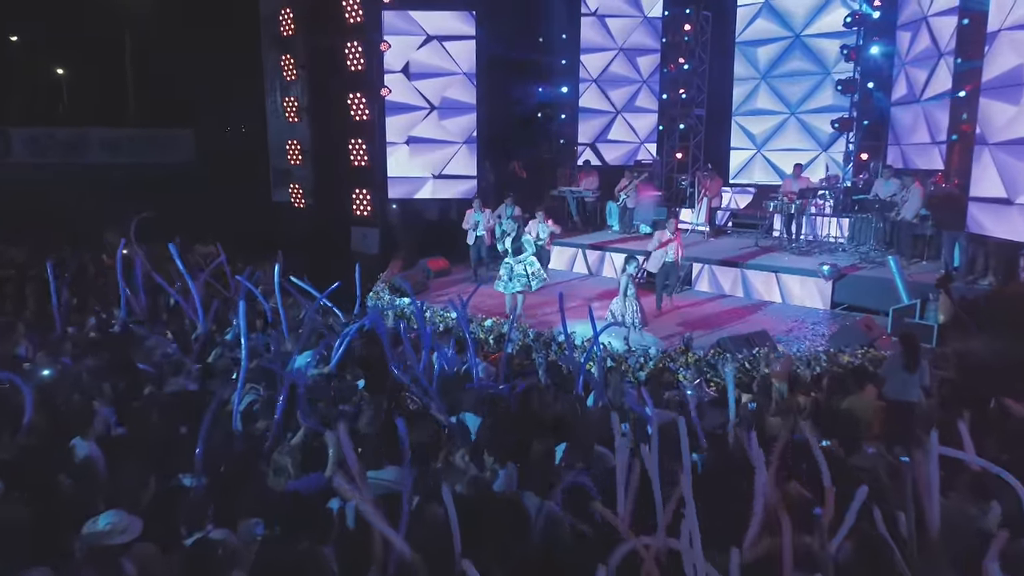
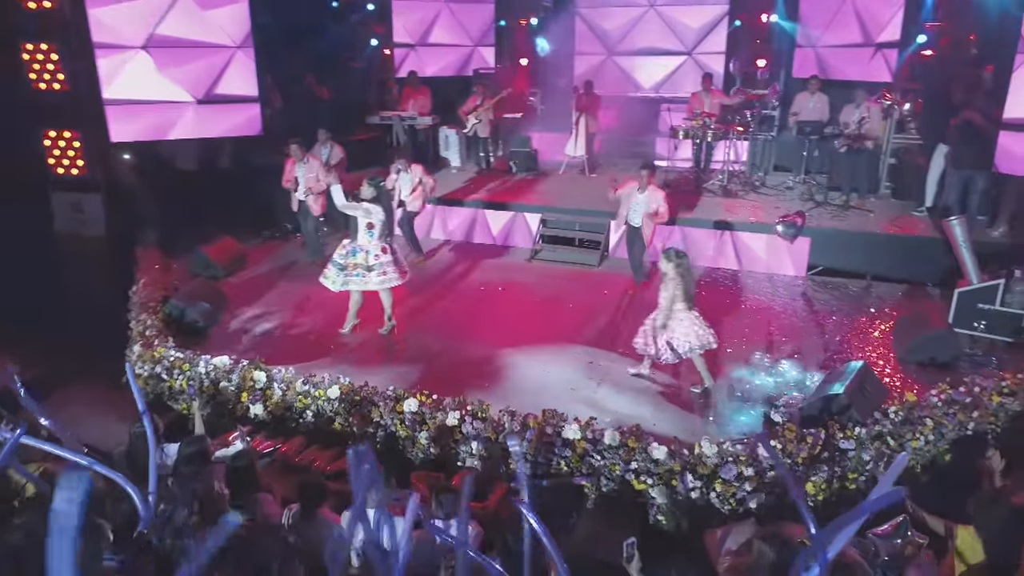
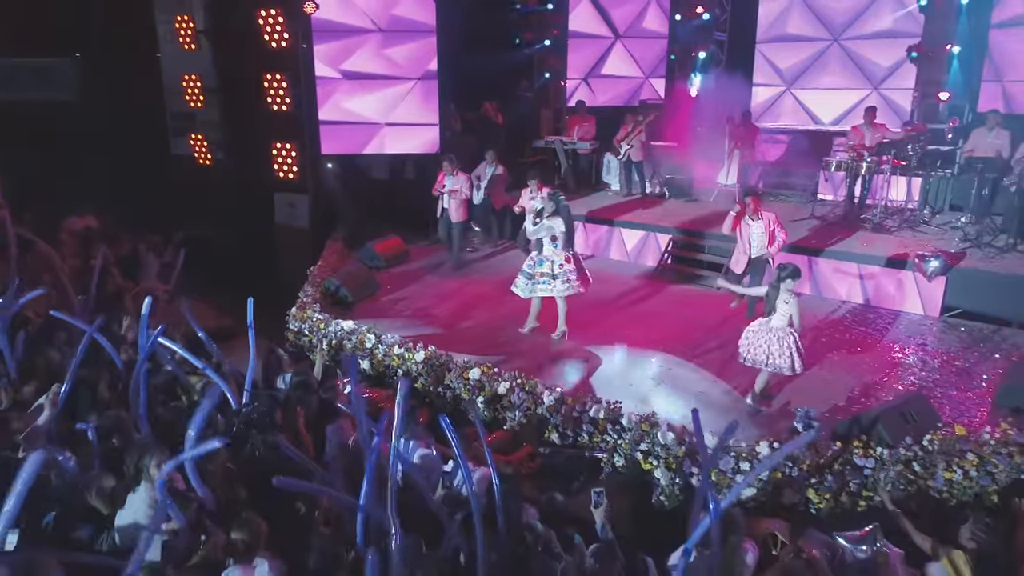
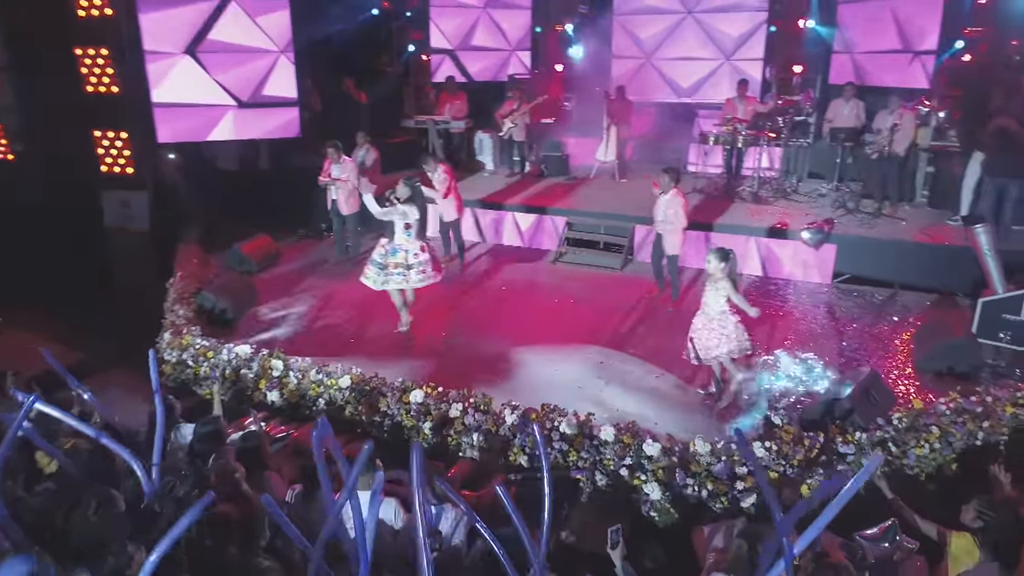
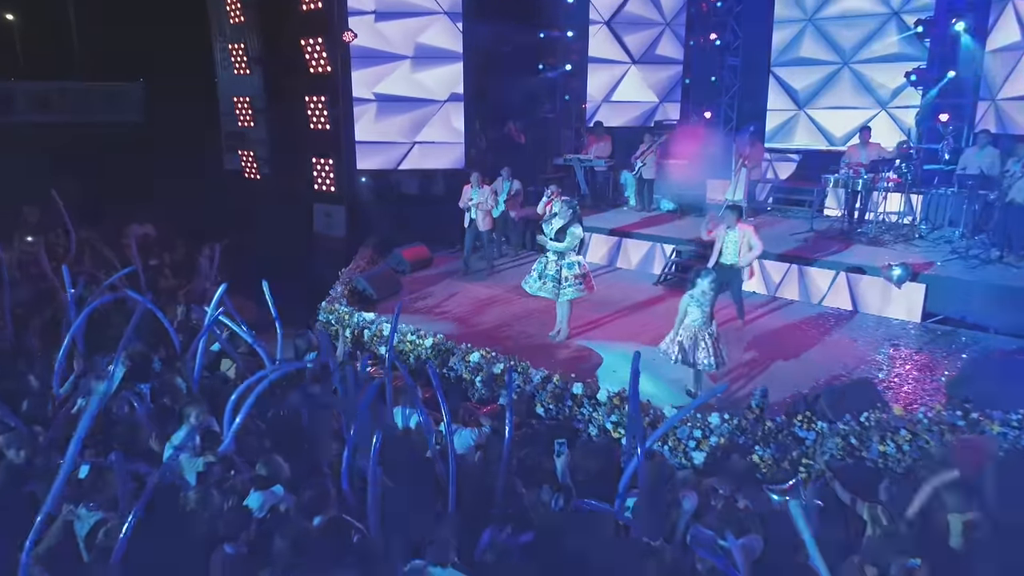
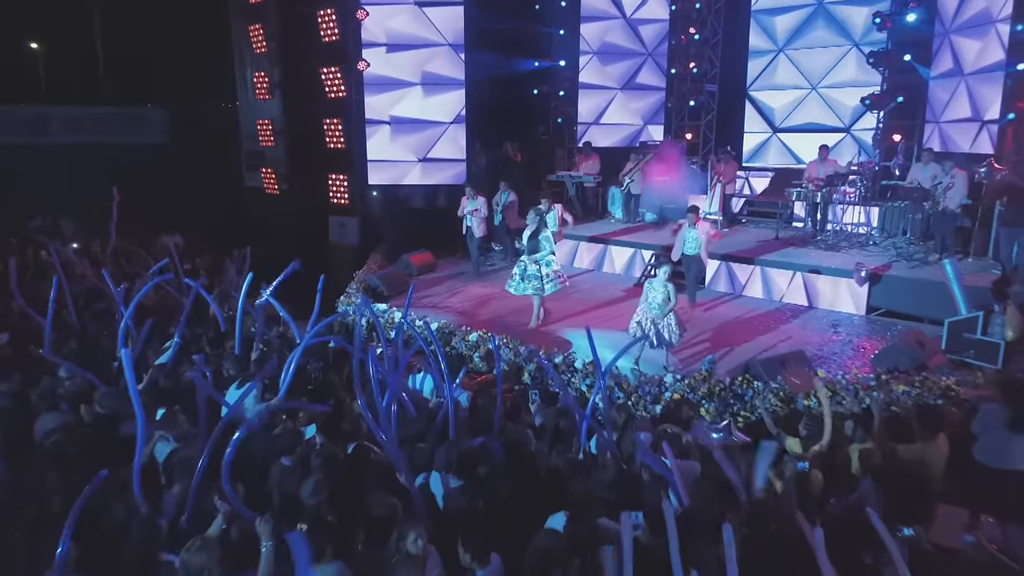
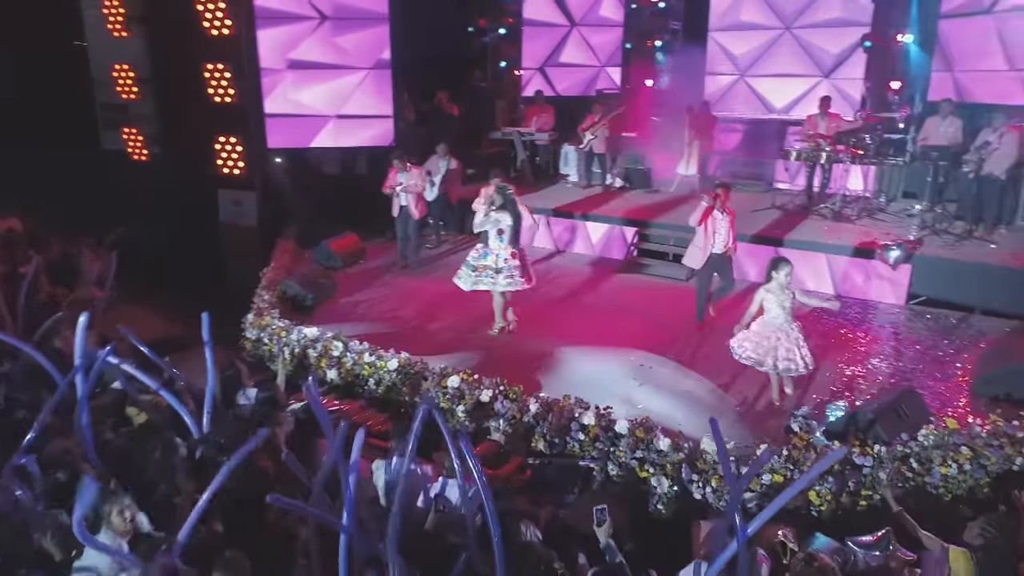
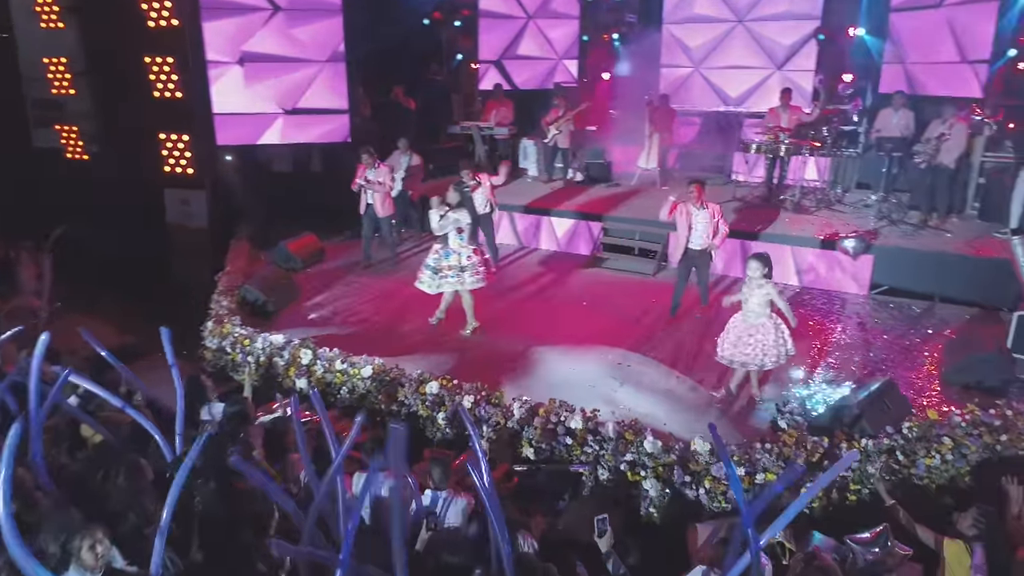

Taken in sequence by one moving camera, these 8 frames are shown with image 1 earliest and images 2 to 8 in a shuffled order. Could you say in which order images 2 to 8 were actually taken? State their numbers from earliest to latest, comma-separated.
6, 5, 3, 7, 8, 4, 2
